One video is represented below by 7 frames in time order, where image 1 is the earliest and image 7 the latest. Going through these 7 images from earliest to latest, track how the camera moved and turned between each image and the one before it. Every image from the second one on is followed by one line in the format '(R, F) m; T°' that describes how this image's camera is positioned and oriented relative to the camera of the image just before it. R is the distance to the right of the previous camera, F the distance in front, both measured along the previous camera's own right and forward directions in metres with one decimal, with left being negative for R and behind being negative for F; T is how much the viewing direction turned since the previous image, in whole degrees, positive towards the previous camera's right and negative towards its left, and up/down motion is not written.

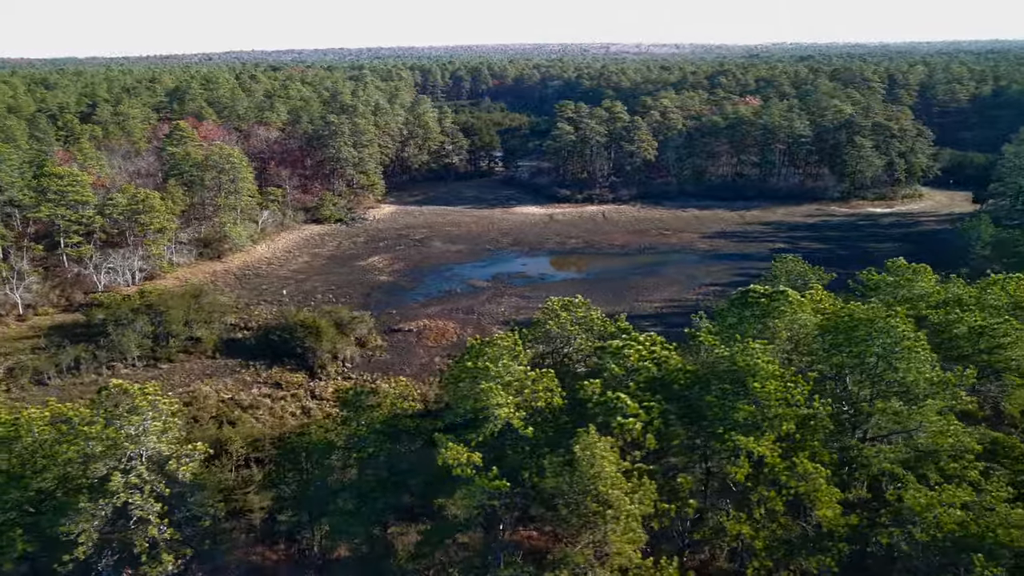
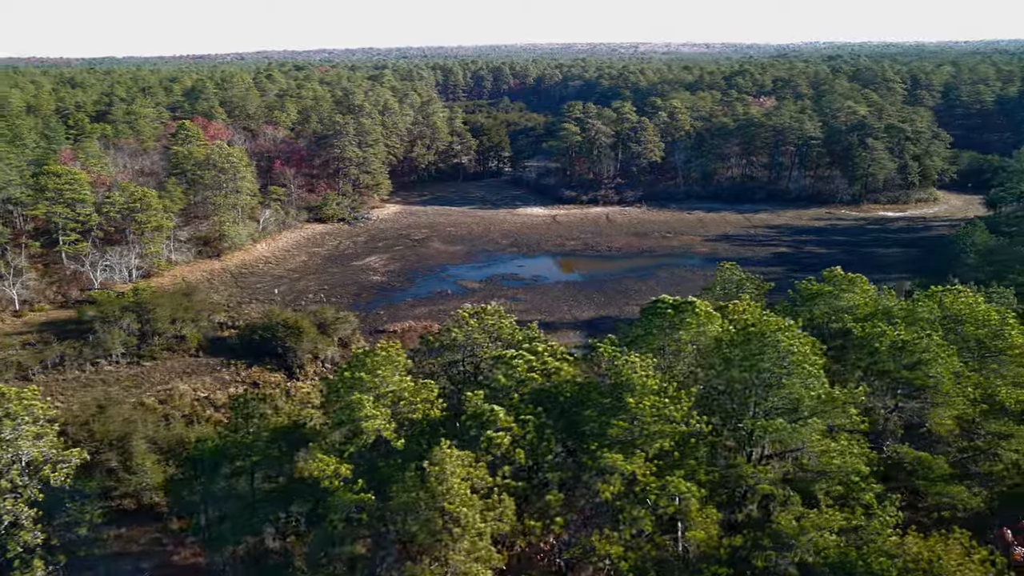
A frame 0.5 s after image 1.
(+1.4, +0.2) m; -2°
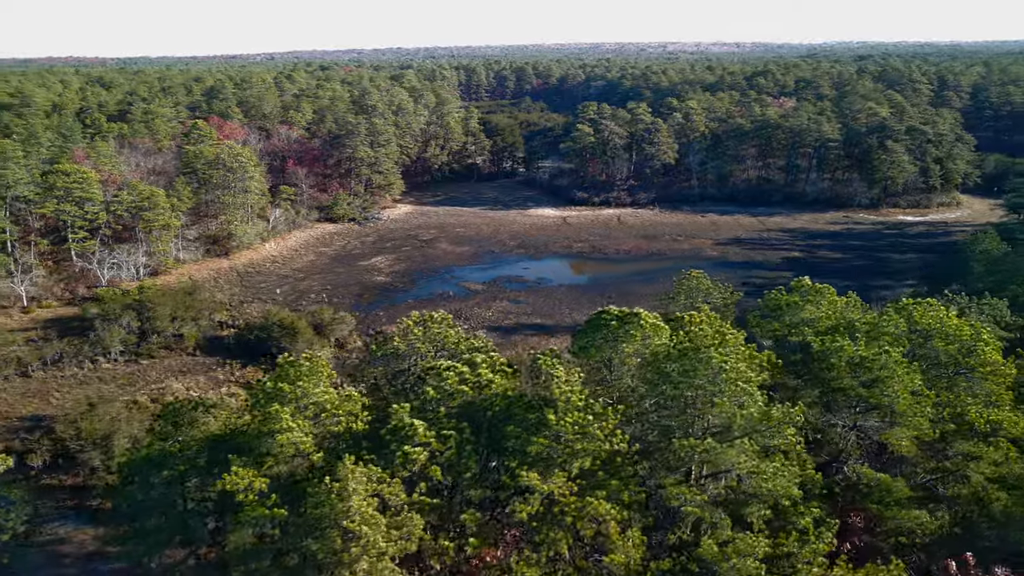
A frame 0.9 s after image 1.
(+0.9, +0.2) m; -2°
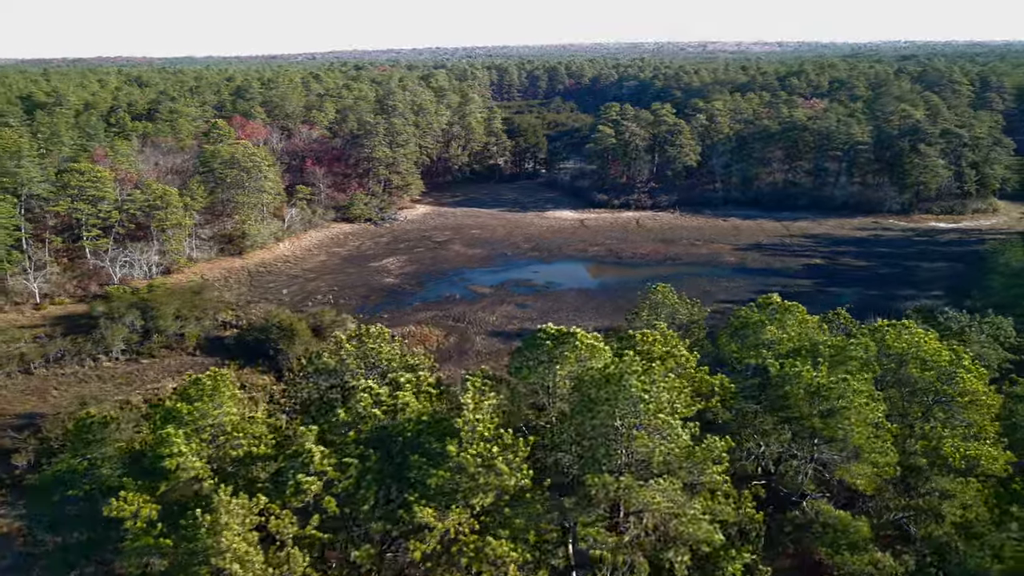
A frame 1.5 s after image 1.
(+1.0, +0.5) m; -3°
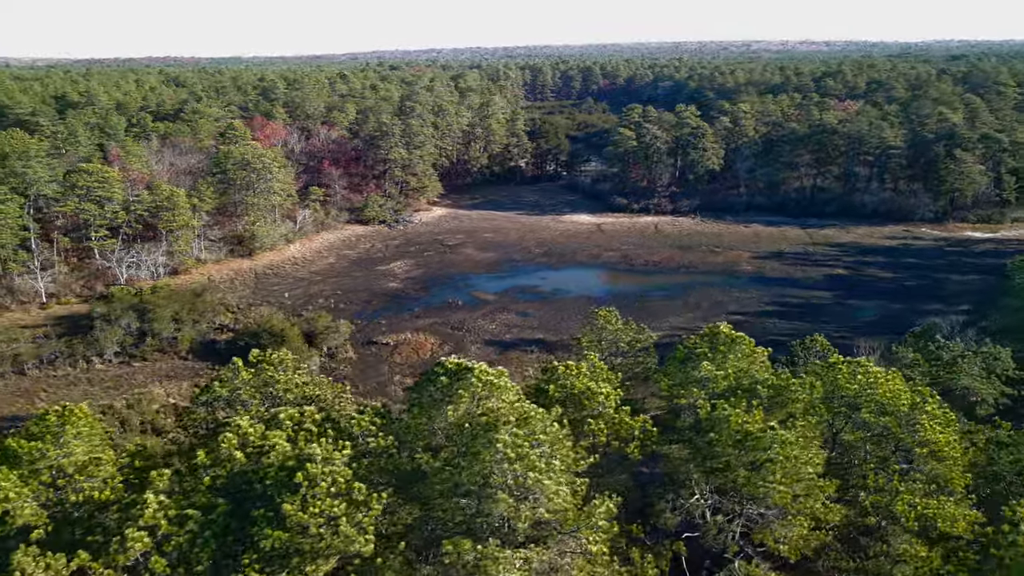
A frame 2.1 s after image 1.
(+1.3, +0.7) m; -3°
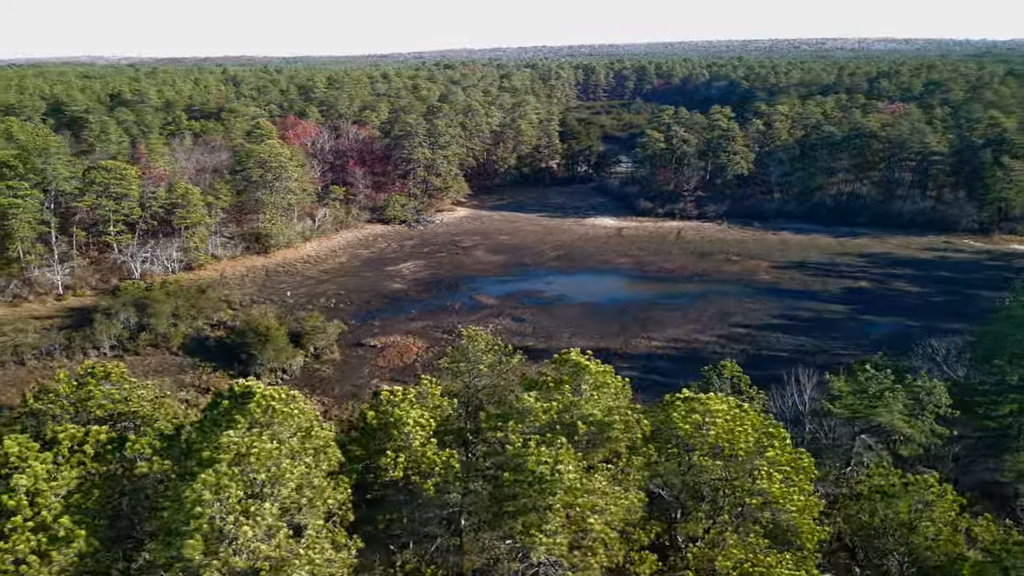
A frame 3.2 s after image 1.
(+2.2, +0.5) m; -5°
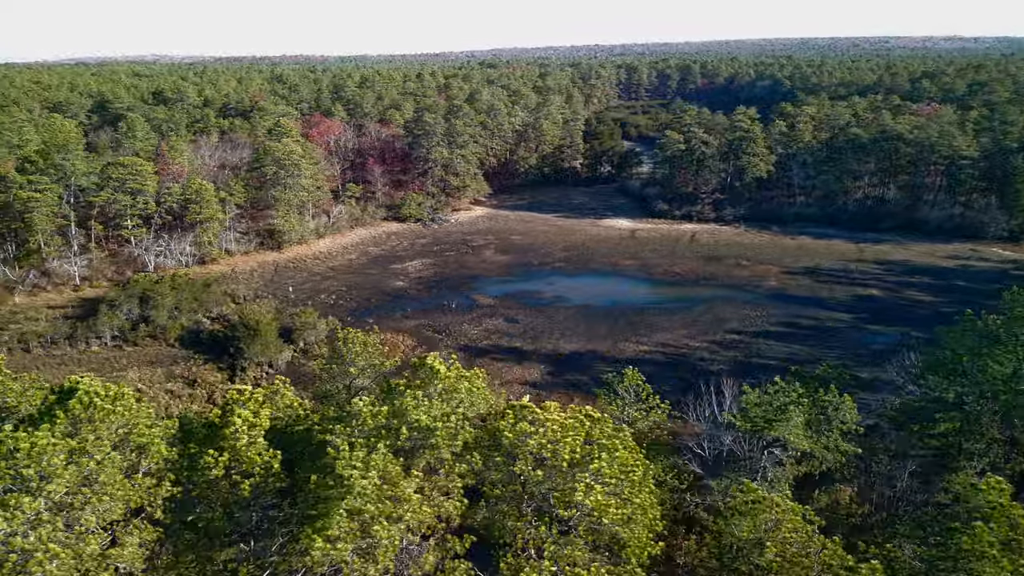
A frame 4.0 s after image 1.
(+1.9, +0.1) m; -4°
